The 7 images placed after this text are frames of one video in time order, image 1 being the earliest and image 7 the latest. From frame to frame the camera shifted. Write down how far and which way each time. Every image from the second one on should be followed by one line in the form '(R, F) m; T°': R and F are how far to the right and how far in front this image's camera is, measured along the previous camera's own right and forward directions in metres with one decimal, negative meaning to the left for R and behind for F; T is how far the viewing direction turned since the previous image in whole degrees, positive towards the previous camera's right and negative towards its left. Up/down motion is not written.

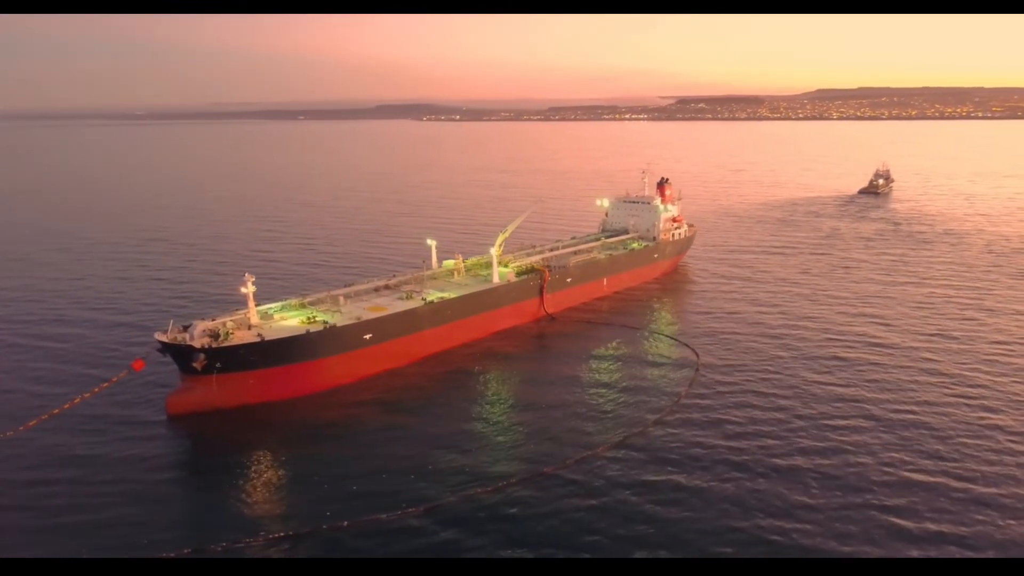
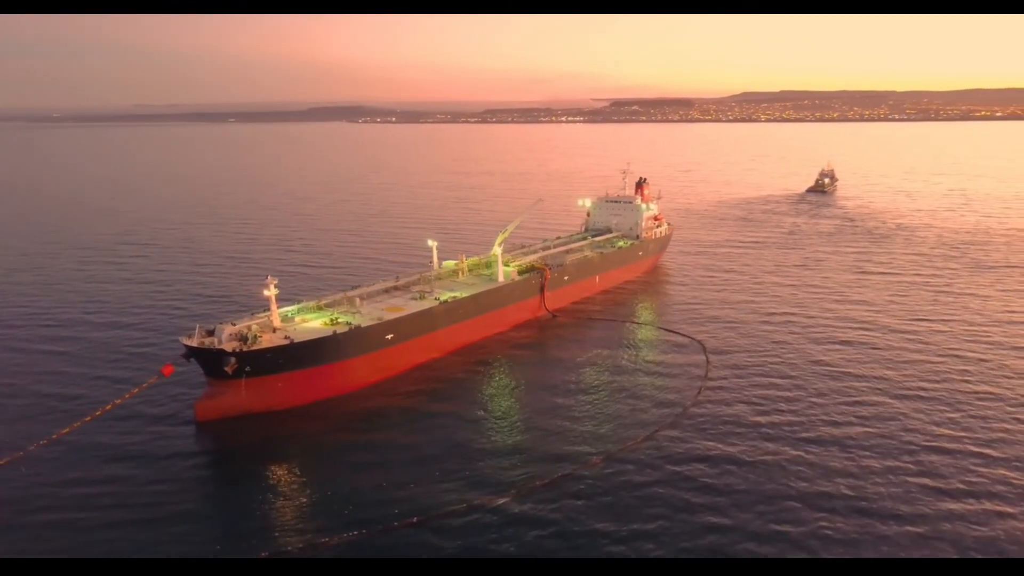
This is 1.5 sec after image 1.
(-3.1, -0.7) m; +4°
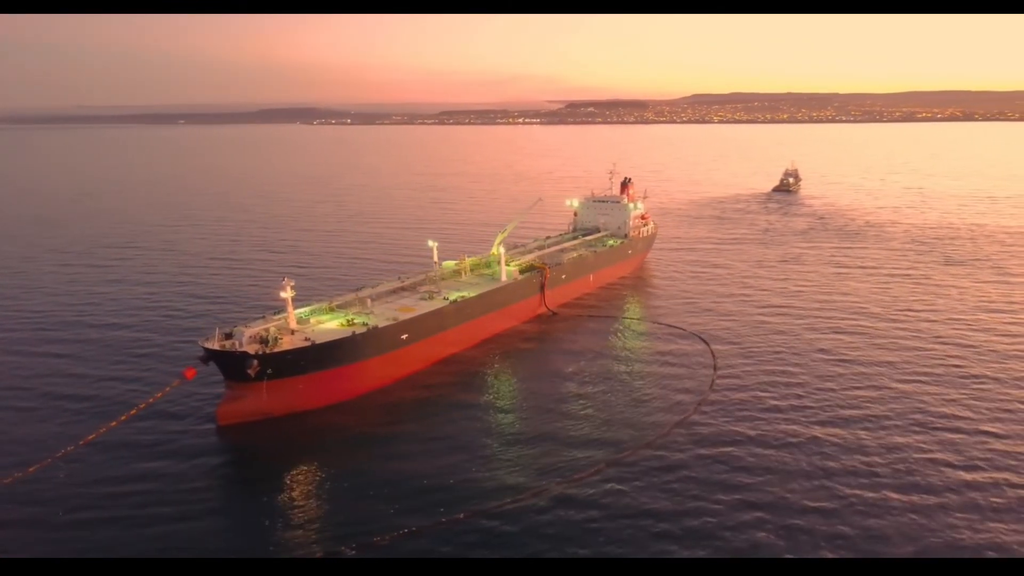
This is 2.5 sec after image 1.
(-2.2, -0.5) m; +3°
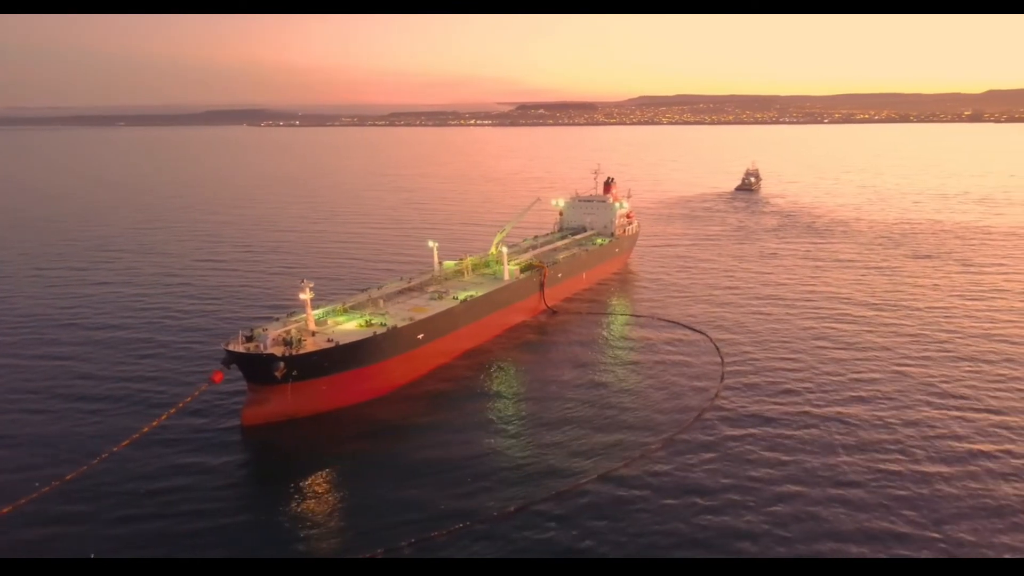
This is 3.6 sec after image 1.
(-2.5, -0.5) m; +4°
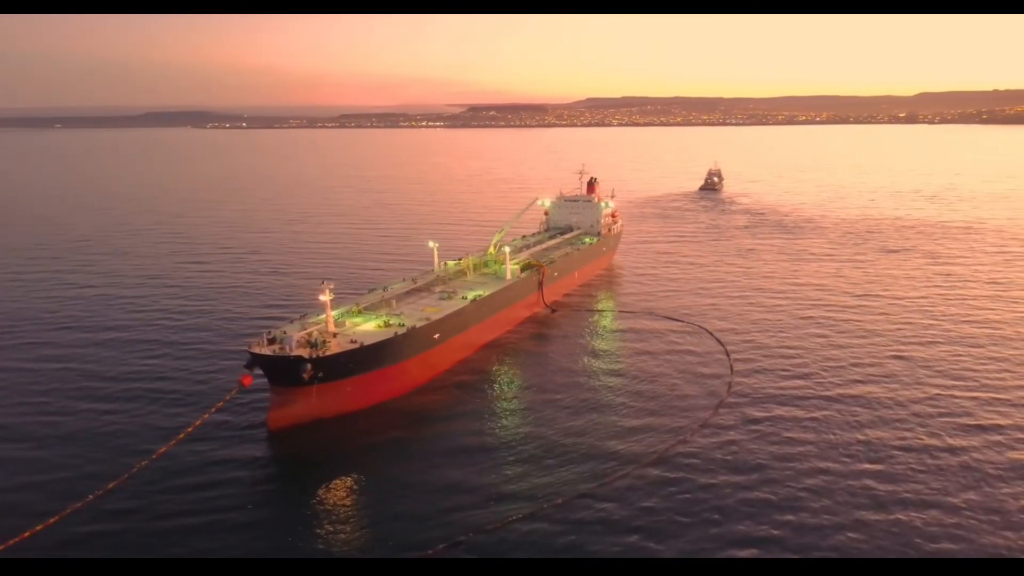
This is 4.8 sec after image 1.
(-2.5, -0.6) m; +4°
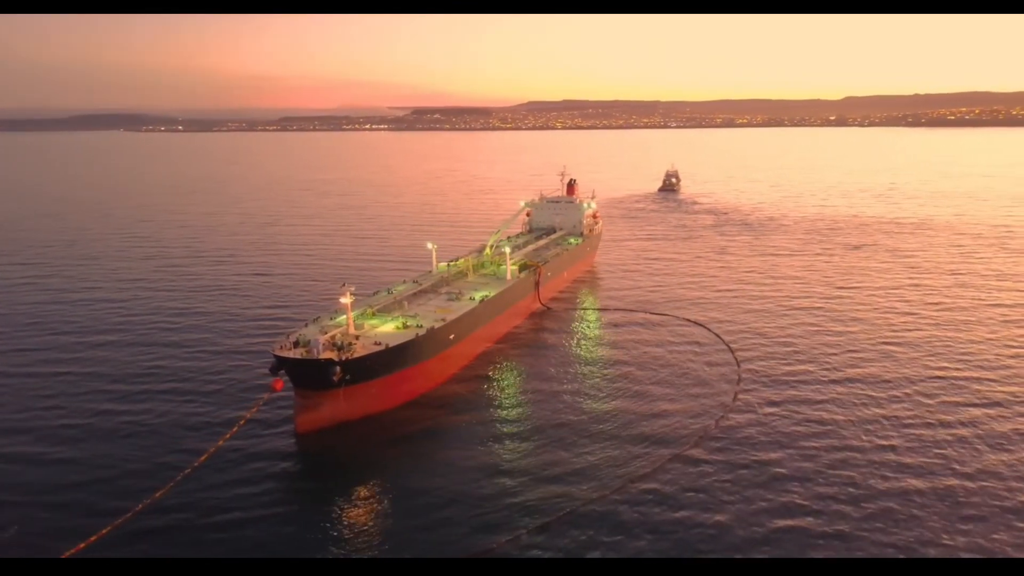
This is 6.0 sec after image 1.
(-2.9, -0.7) m; +4°
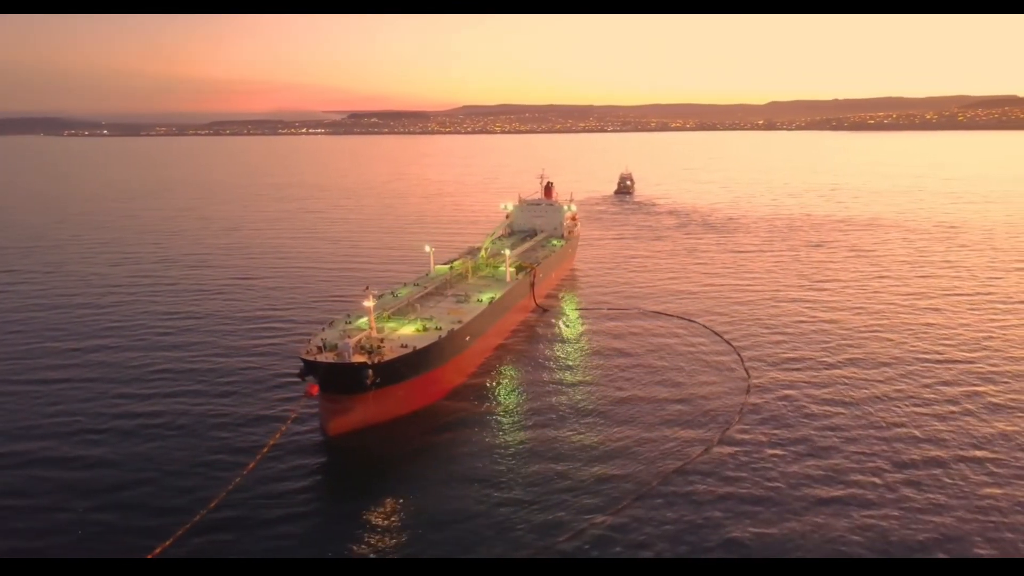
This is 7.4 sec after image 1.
(-3.2, -0.8) m; +5°
